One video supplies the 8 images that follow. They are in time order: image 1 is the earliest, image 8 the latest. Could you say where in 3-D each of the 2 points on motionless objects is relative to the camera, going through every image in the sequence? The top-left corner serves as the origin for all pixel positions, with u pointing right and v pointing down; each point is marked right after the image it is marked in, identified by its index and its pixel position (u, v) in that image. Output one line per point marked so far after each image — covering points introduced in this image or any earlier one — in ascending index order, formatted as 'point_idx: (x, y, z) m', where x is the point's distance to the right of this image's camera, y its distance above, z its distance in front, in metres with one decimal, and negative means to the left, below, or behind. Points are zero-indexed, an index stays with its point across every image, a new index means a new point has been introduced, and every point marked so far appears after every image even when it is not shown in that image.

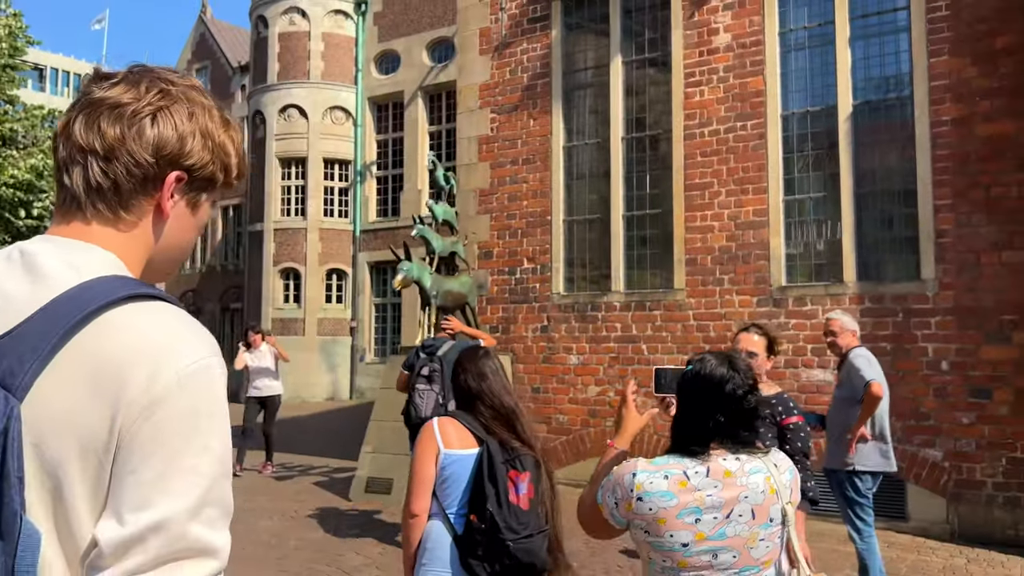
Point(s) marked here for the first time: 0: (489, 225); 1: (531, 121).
0: (-0.3, +0.7, +9.3) m
1: (+0.2, +1.8, +9.1) m
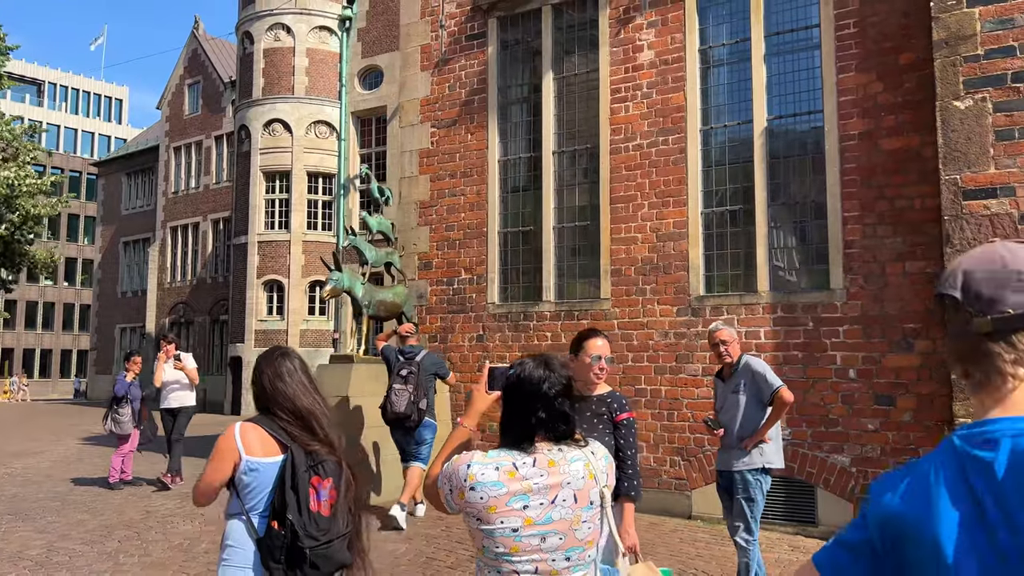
0: (-1.0, +0.6, +9.5) m
1: (-0.5, +1.7, +9.4) m
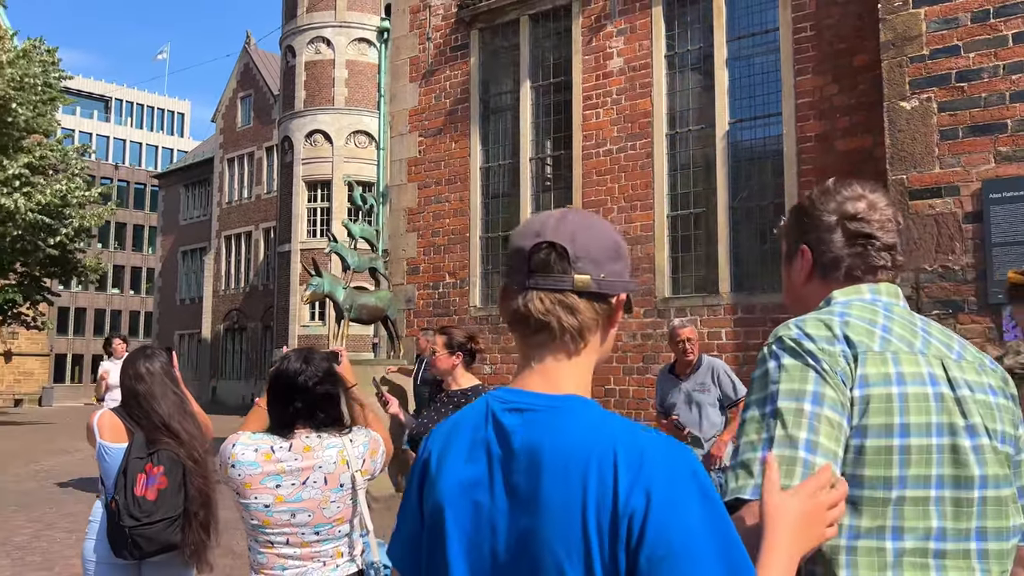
0: (-1.1, +0.5, +9.8) m
1: (-0.7, +1.7, +9.7) m
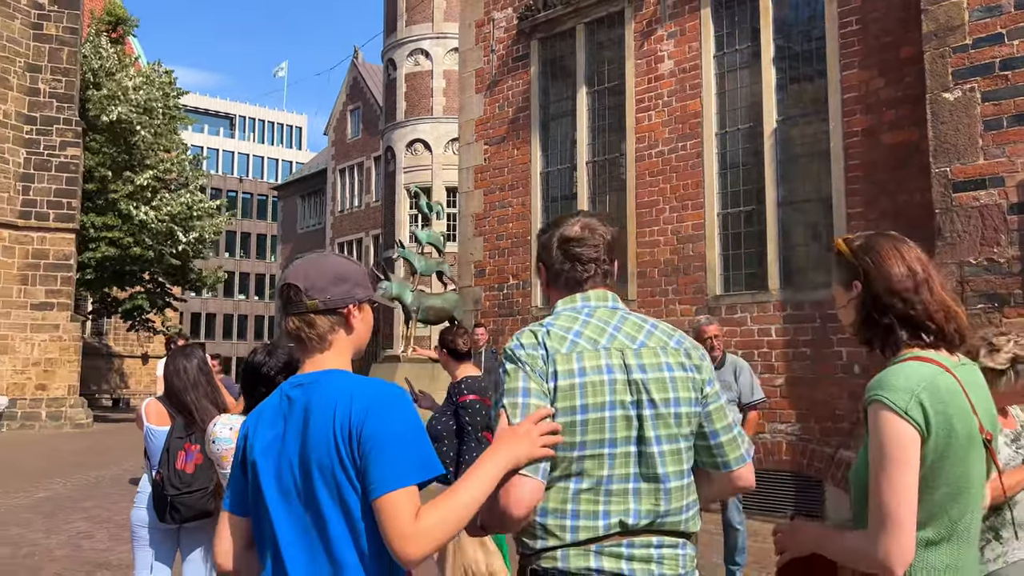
0: (-0.4, +0.5, +10.3) m
1: (0.0, +1.7, +10.0) m
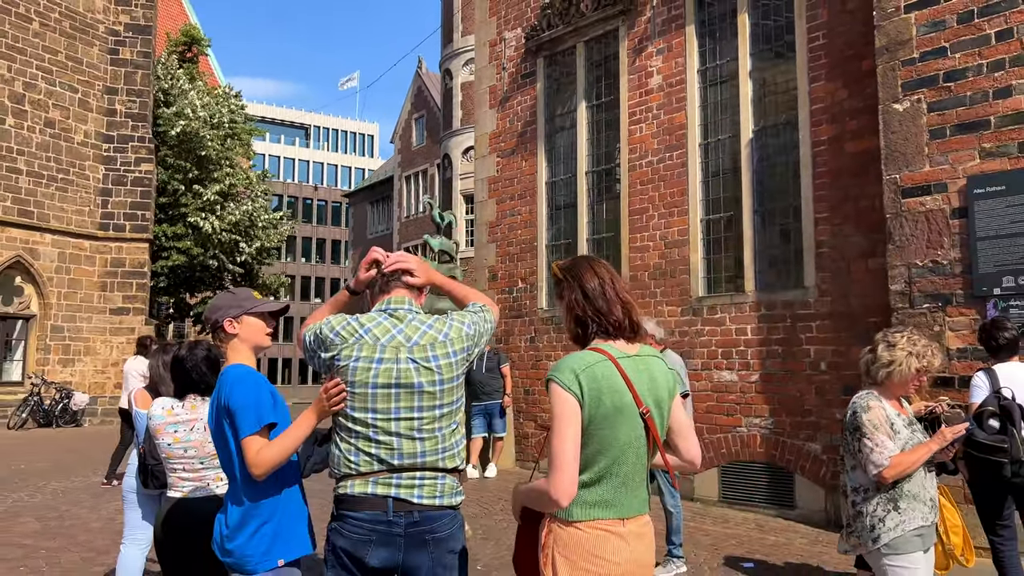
0: (-0.2, +0.5, +11.0) m
1: (+0.1, +1.6, +10.7) m
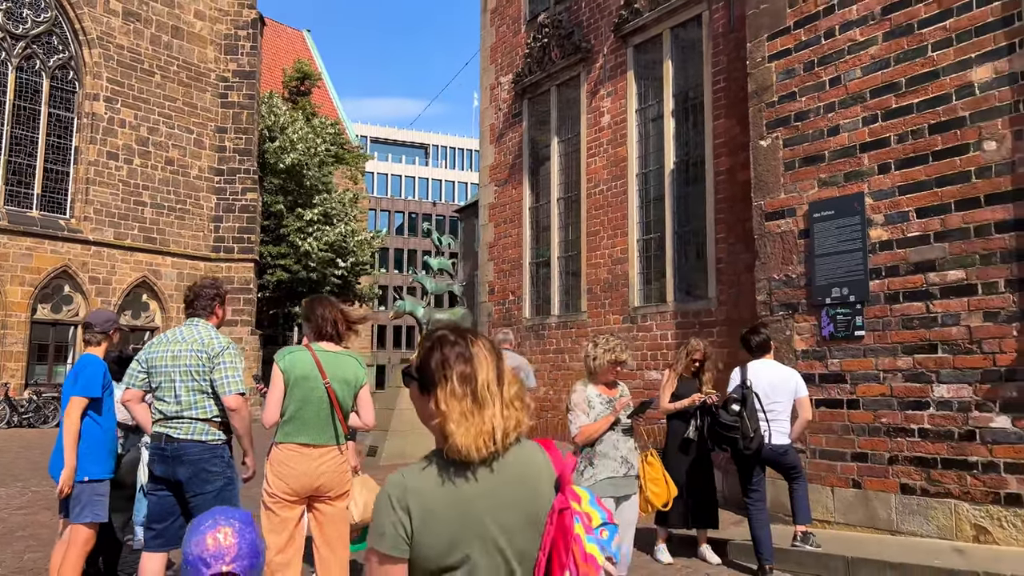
0: (-0.3, +0.3, +12.6) m
1: (0.0, +1.4, +12.2) m
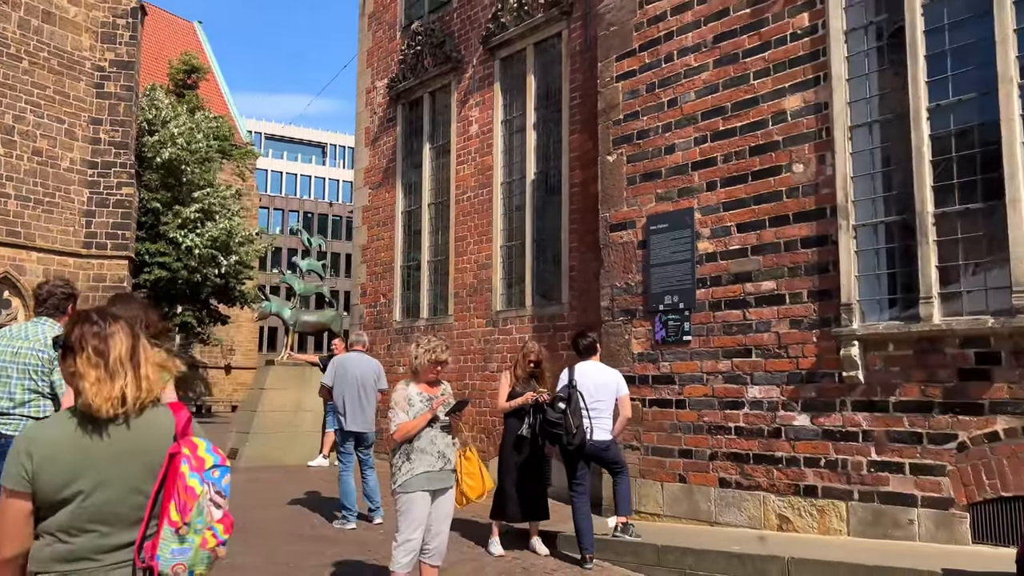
0: (-2.2, +0.2, +12.6) m
1: (-1.9, +1.4, +12.4) m
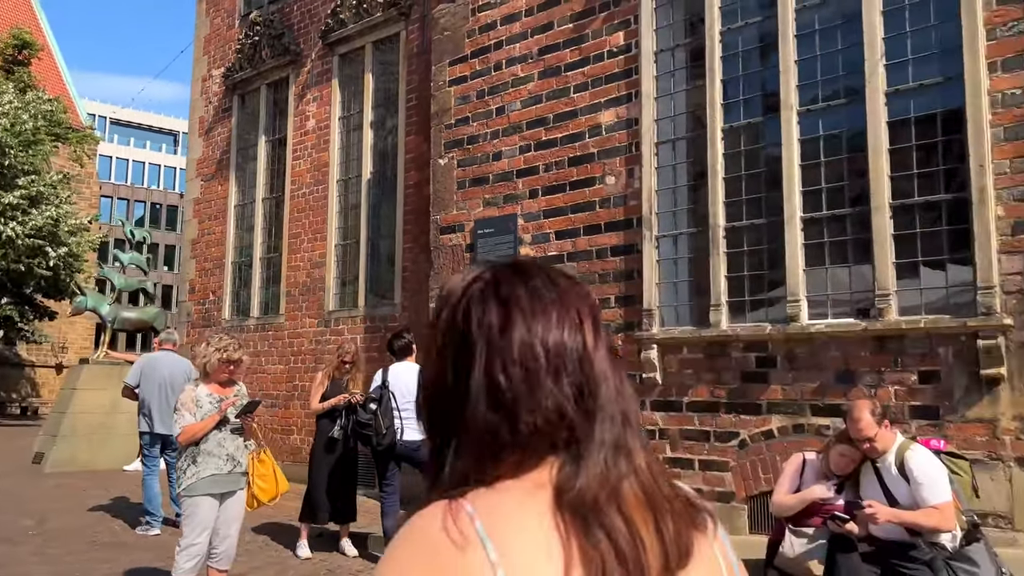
0: (-4.6, +0.3, +12.2) m
1: (-4.2, +1.4, +12.0) m
